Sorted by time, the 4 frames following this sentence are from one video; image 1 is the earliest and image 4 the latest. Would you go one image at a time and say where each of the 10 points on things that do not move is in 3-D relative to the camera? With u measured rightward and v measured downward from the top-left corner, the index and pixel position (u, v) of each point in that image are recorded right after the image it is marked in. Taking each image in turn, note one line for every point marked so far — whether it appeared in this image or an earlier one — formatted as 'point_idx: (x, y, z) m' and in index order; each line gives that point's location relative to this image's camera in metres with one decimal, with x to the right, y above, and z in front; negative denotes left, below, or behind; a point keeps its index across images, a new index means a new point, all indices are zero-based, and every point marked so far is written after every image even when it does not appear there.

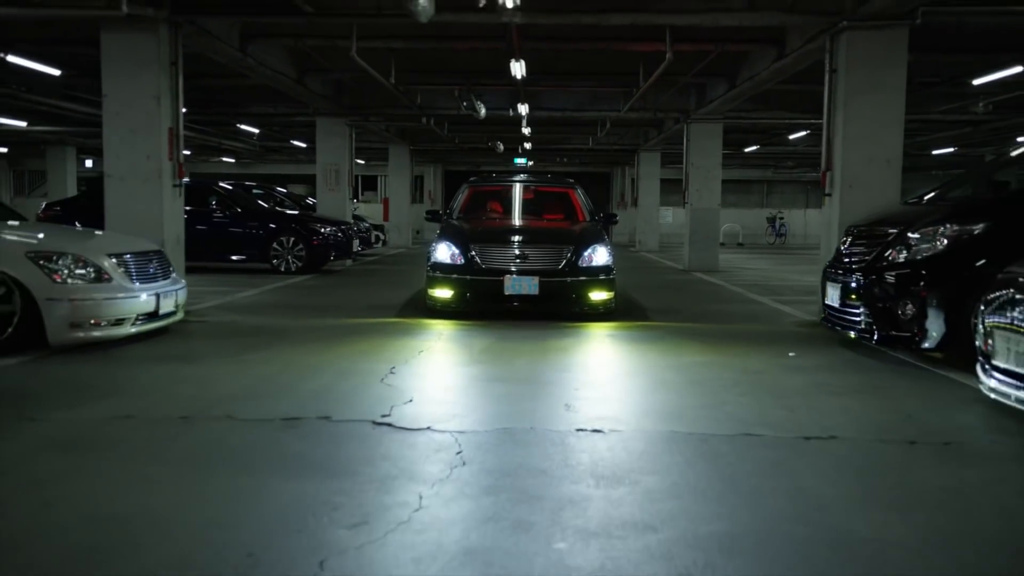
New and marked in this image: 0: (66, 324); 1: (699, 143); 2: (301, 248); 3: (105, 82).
0: (-3.6, -0.3, +7.0) m
1: (+3.9, +3.0, +17.9) m
2: (-3.8, +0.7, +15.5) m
3: (-4.3, +2.2, +9.3) m
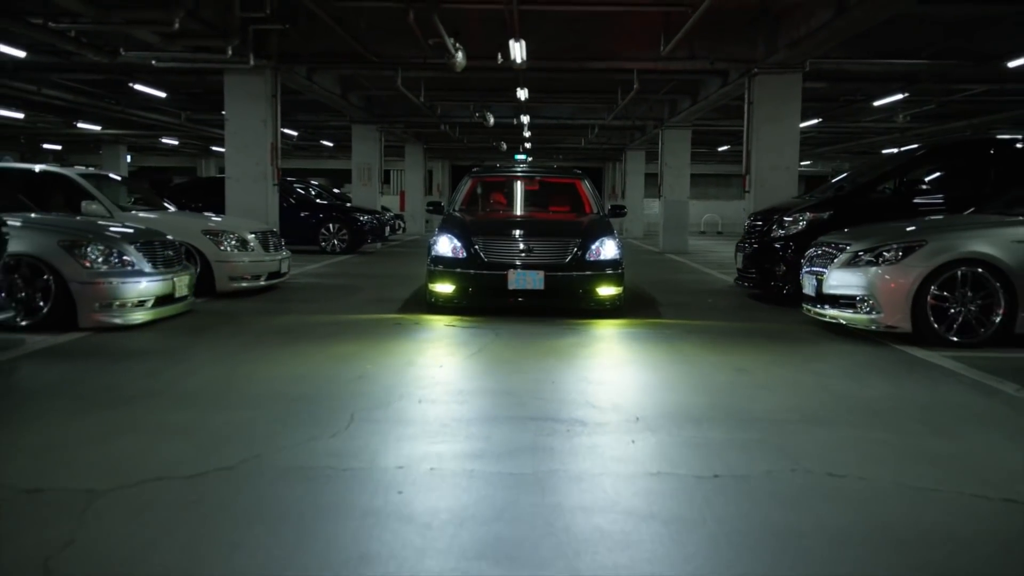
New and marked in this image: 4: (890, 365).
0: (-3.4, +0.1, +10.6) m
1: (+4.0, +3.5, +21.4) m
2: (-3.7, +1.2, +19.1) m
3: (-4.2, +2.6, +12.8) m
4: (+3.0, -0.7, +6.3) m
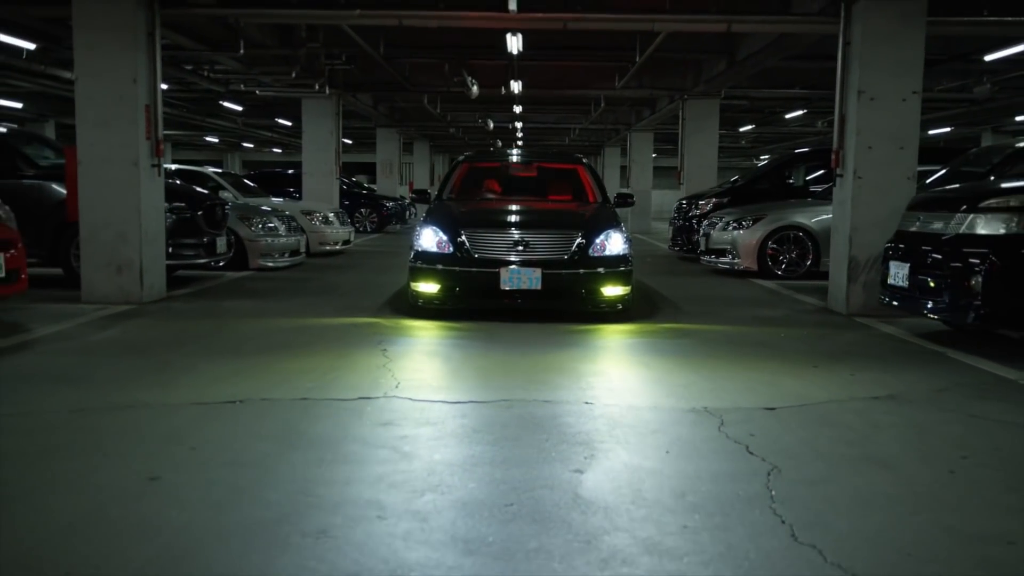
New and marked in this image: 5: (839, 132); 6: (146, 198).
0: (-3.4, +0.8, +15.3) m
1: (+3.9, +4.3, +26.2) m
2: (-3.8, +2.0, +23.8) m
3: (-4.2, +3.3, +17.5) m
4: (+3.0, -0.1, +11.2) m
5: (+3.2, +1.5, +8.5) m
6: (-3.7, +0.9, +8.7) m
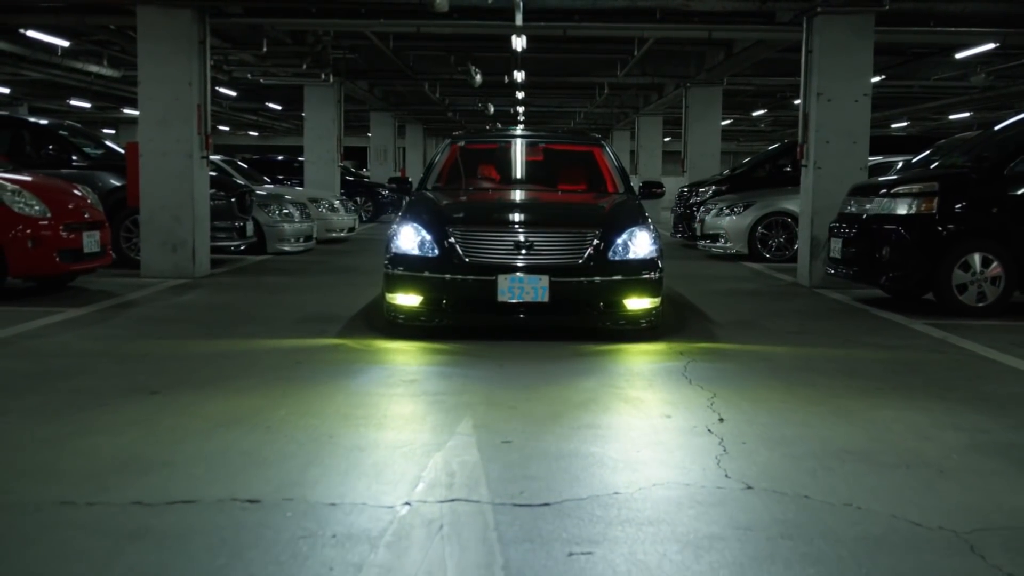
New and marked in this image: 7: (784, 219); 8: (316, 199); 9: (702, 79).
0: (-3.4, +1.1, +16.6) m
1: (+4.0, +4.8, +27.4) m
2: (-3.7, +2.4, +25.1) m
3: (-4.1, +3.7, +18.8) m
4: (+3.1, +0.2, +12.5) m
5: (+3.3, +1.8, +9.8) m
6: (-3.6, +1.2, +10.0) m
7: (+4.1, +1.1, +13.5) m
8: (-3.5, +1.7, +16.6) m
9: (+3.8, +4.2, +18.1) m
